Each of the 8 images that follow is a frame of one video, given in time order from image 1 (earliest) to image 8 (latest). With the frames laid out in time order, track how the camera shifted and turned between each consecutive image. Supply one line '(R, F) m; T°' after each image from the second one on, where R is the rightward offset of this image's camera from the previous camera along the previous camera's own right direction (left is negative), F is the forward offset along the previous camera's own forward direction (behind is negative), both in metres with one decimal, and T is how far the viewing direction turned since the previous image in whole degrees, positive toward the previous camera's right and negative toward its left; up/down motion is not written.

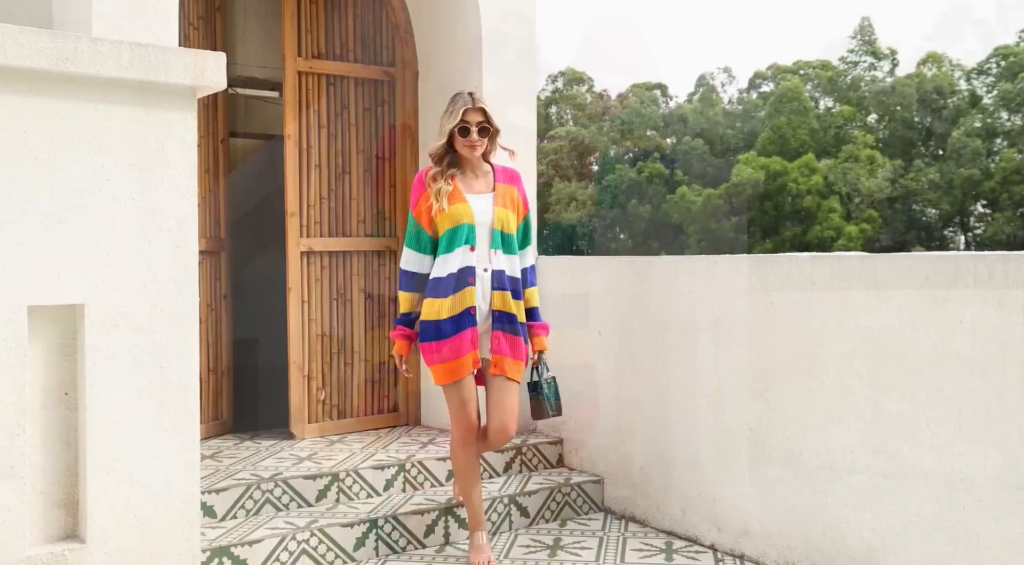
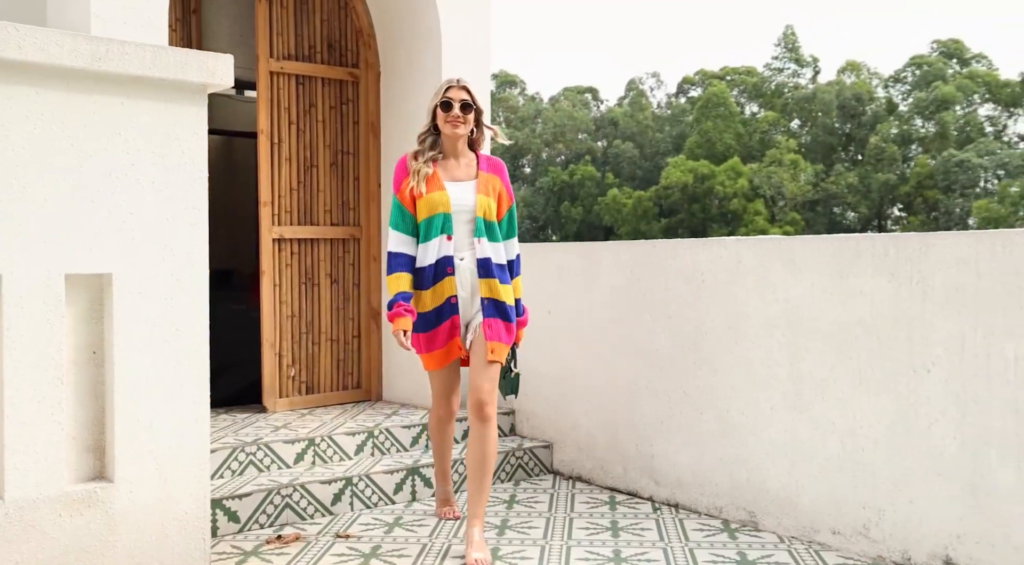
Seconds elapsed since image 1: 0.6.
(-0.1, -0.4) m; +5°
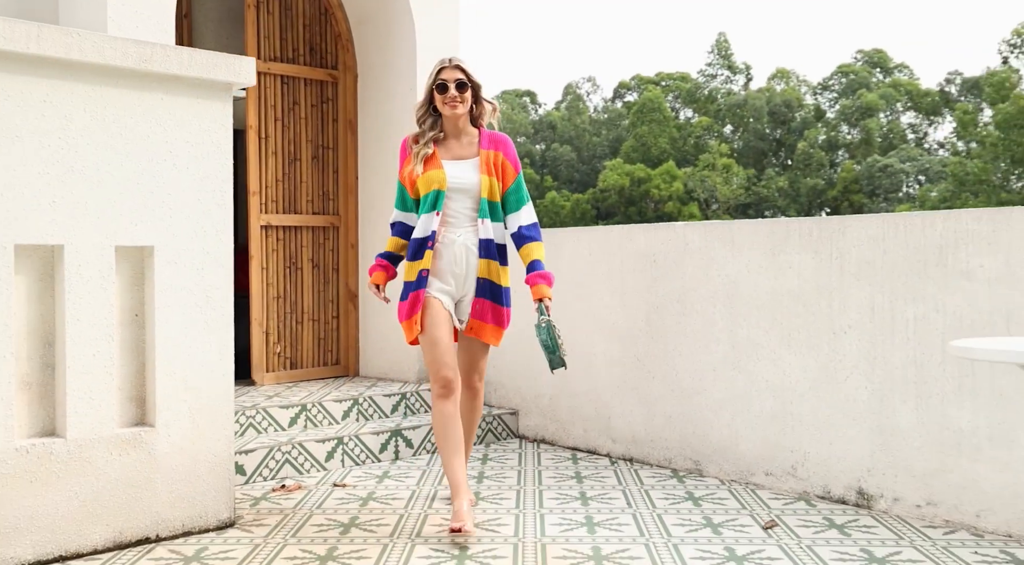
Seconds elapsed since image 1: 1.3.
(-0.2, -0.5) m; +4°
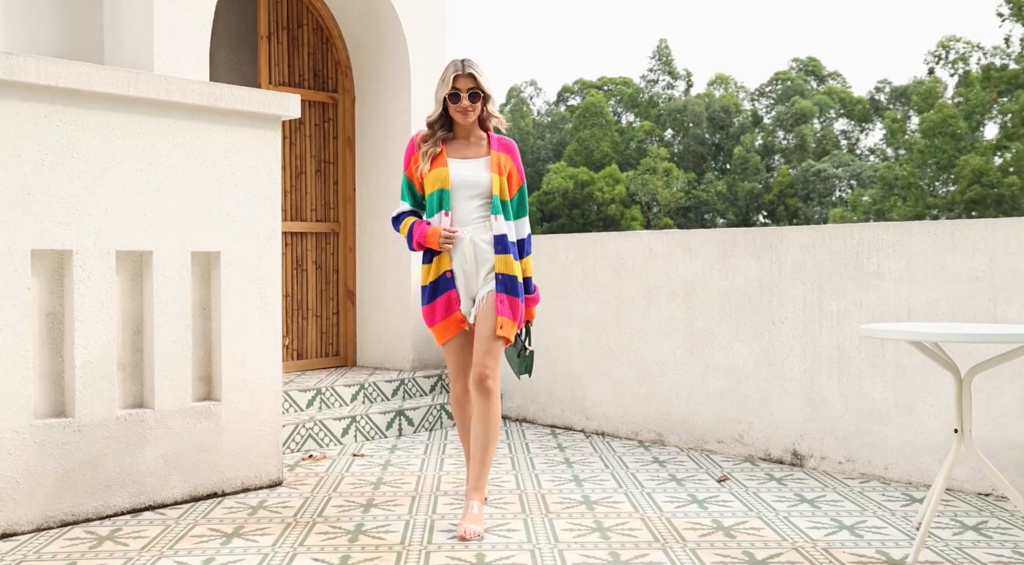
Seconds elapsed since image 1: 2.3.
(-0.3, -0.7) m; +4°
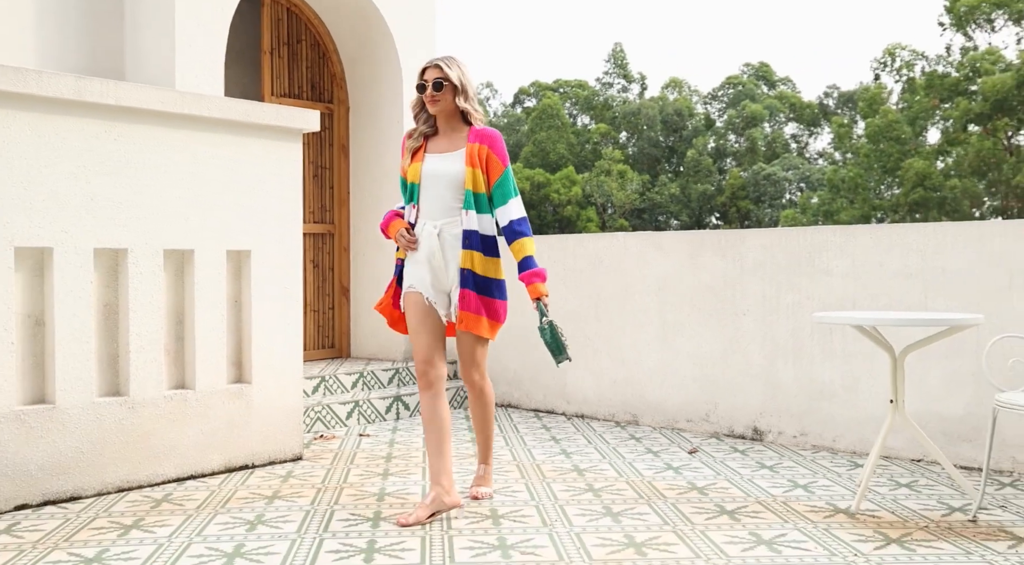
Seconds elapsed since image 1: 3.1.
(-0.2, -0.5) m; +3°
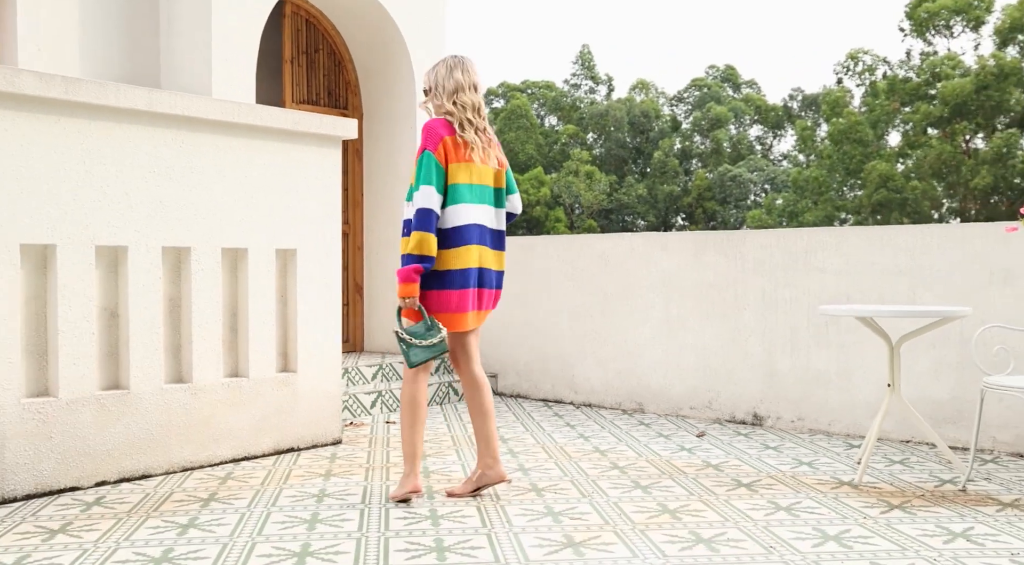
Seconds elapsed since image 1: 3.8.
(-0.3, -0.3) m; +2°
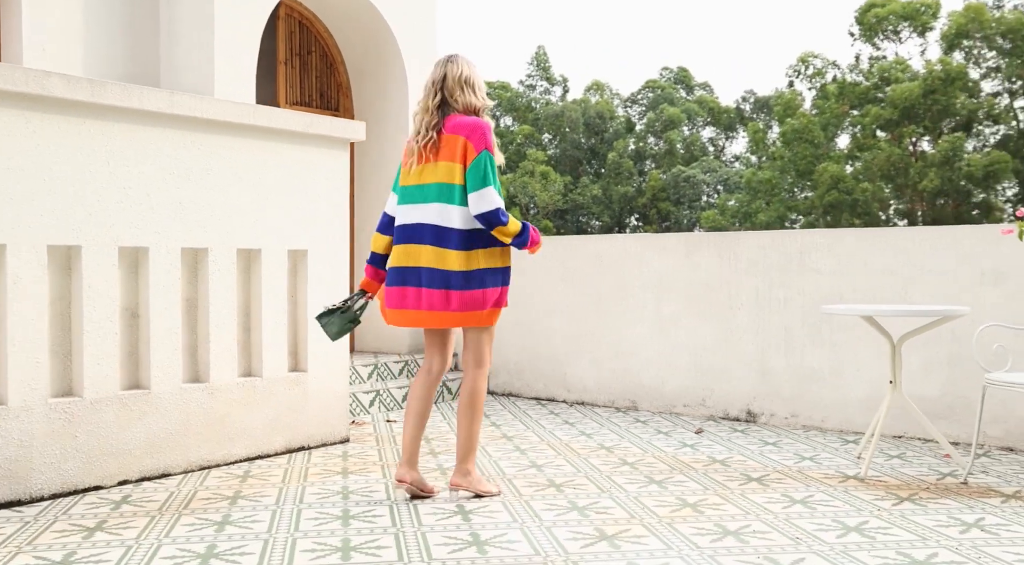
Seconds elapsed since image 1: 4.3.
(-0.3, -0.1) m; +3°
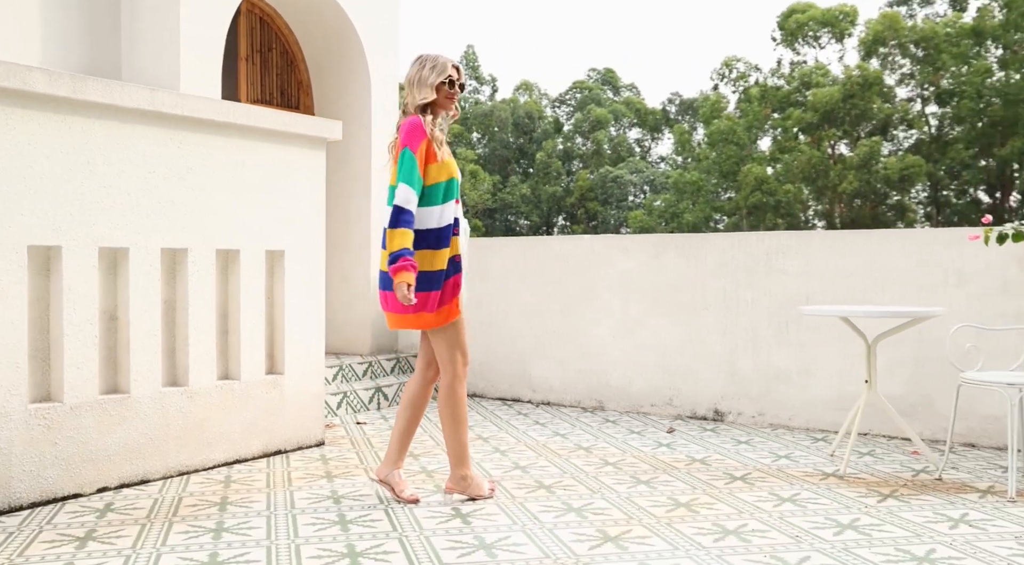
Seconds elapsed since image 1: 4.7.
(-0.3, 0.0) m; +5°
